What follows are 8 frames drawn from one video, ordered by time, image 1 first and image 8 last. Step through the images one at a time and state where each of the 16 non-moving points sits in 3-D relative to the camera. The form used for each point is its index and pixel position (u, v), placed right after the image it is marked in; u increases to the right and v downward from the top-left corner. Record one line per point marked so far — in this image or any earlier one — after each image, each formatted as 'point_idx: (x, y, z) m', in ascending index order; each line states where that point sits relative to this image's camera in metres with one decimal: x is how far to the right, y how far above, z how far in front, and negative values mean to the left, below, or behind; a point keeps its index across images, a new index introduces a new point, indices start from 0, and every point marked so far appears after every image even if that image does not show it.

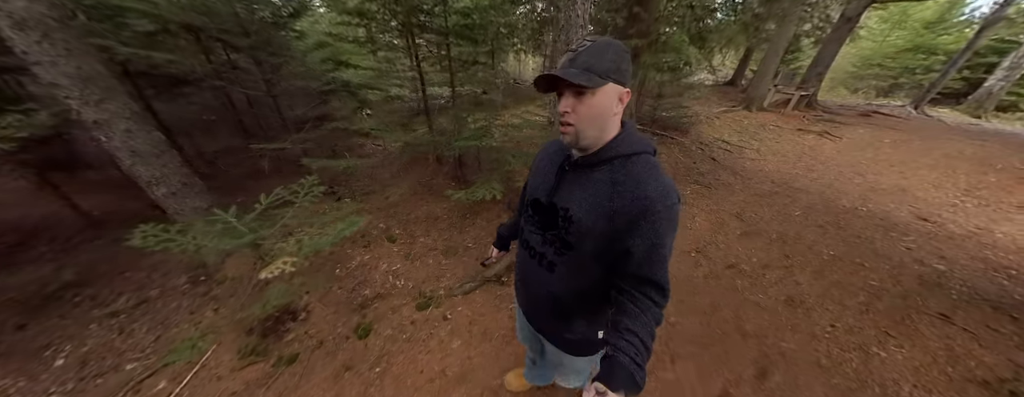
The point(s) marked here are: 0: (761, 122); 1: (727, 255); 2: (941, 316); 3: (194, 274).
0: (+9.7, +3.0, +10.1) m
1: (+3.4, -0.9, +4.1) m
2: (+5.0, -1.3, +3.0) m
3: (-5.3, -1.3, +4.3) m
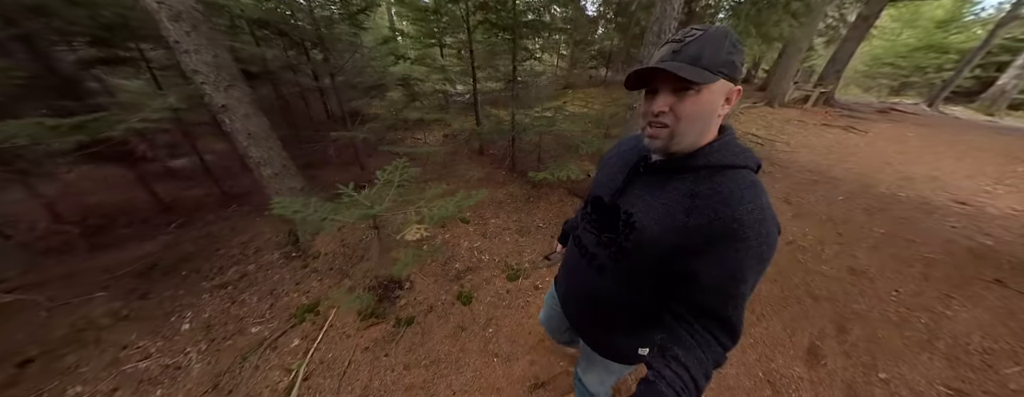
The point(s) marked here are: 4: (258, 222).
0: (+10.9, +3.3, +10.4) m
1: (+4.7, -0.6, +4.4) m
2: (+6.2, -1.0, +3.3) m
3: (-4.1, -1.0, +4.6) m
4: (-5.4, -0.5, +5.5) m
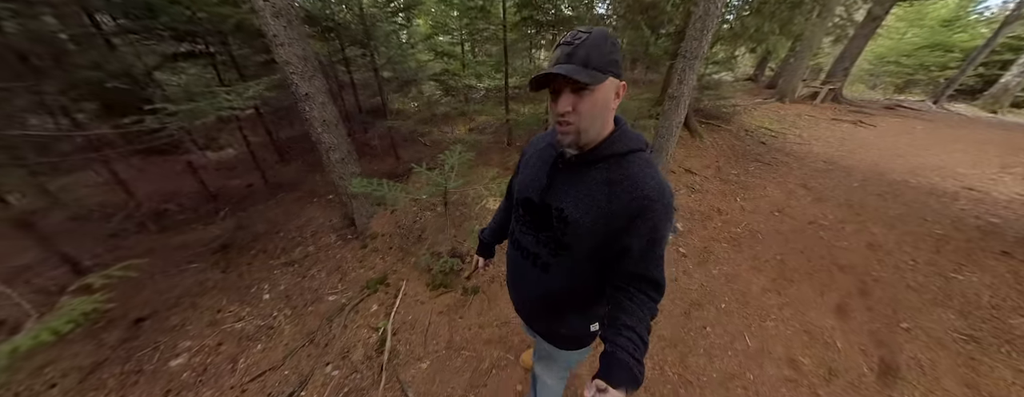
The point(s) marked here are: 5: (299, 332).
0: (+11.8, +3.6, +10.7) m
1: (+5.4, -0.3, +4.8) m
2: (+7.0, -0.8, +3.7) m
3: (-3.3, -0.6, +5.0) m
4: (-4.6, -0.2, +5.9) m
5: (-2.9, -1.8, +3.5) m
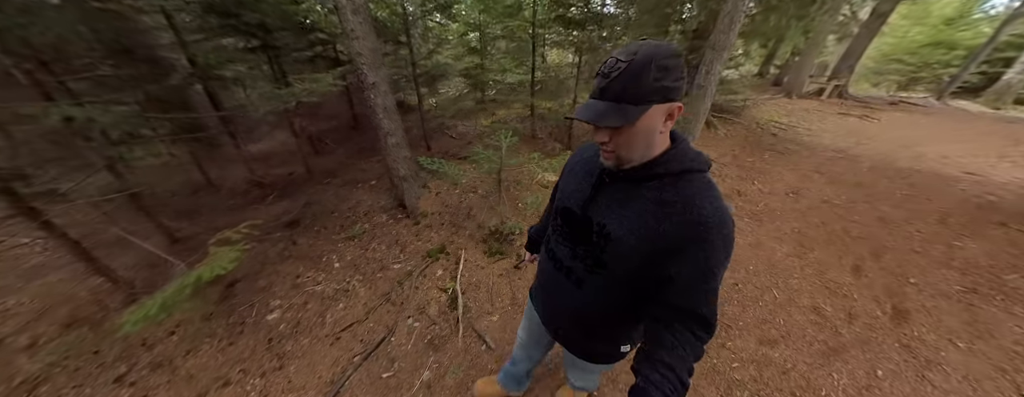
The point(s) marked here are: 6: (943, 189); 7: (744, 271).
0: (+12.5, +3.9, +11.1) m
1: (+6.2, +0.1, +5.2) m
2: (+7.8, -0.4, +4.1) m
3: (-2.5, -0.3, +5.5) m
4: (-3.8, +0.2, +6.4) m
5: (-2.1, -1.5, +4.0) m
6: (+8.6, +0.2, +5.2) m
7: (+3.3, -1.0, +3.8) m
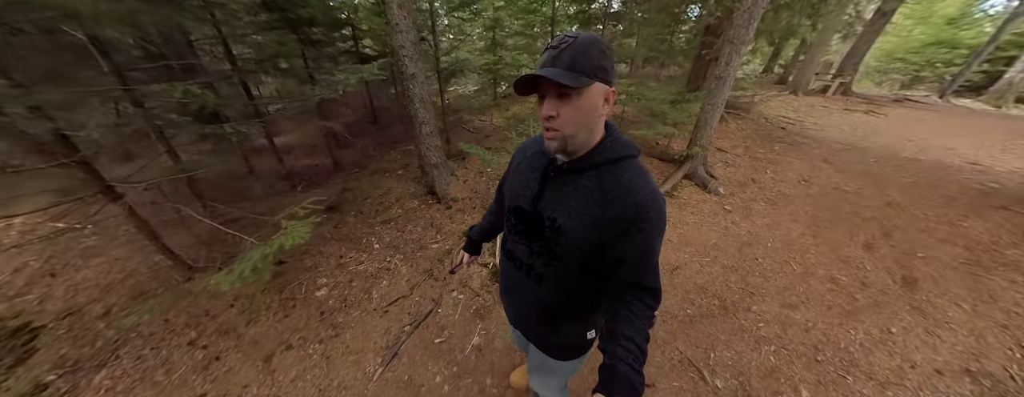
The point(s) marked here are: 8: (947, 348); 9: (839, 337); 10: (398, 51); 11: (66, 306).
0: (+13.1, +4.2, +11.4) m
1: (+6.8, +0.3, +5.5) m
2: (+8.3, -0.1, +4.4) m
3: (-2.0, 0.0, +5.7) m
4: (-3.3, +0.5, +6.7) m
5: (-1.6, -1.2, +4.3) m
6: (+9.2, +0.5, +5.5) m
7: (+3.9, -0.7, +4.0) m
8: (+4.3, -1.5, +2.6) m
9: (+3.6, -1.5, +2.8) m
10: (-2.0, +2.5, +4.5) m
11: (-6.3, -1.5, +3.8) m
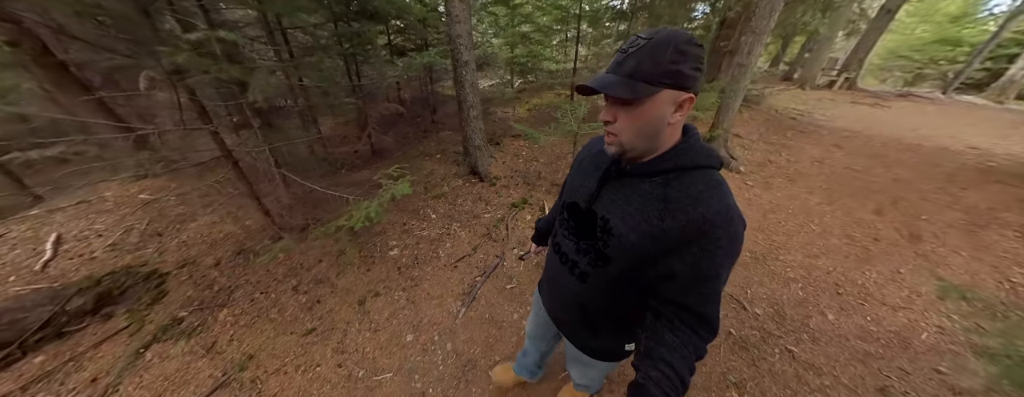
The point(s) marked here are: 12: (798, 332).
0: (+14.0, +4.7, +11.9) m
1: (+7.6, +0.8, +6.0) m
2: (+9.2, +0.3, +4.9) m
3: (-1.1, +0.5, +6.3) m
4: (-2.4, +1.0, +7.2) m
5: (-0.7, -0.7, +4.8) m
6: (+10.0, +0.9, +6.0) m
7: (+4.8, -0.3, +4.5) m
8: (+5.2, -1.0, +3.1) m
9: (+4.4, -1.0, +3.3) m
10: (-1.1, +3.0, +5.0) m
11: (-5.5, -1.0, +4.3) m
12: (+3.2, -1.5, +2.9) m
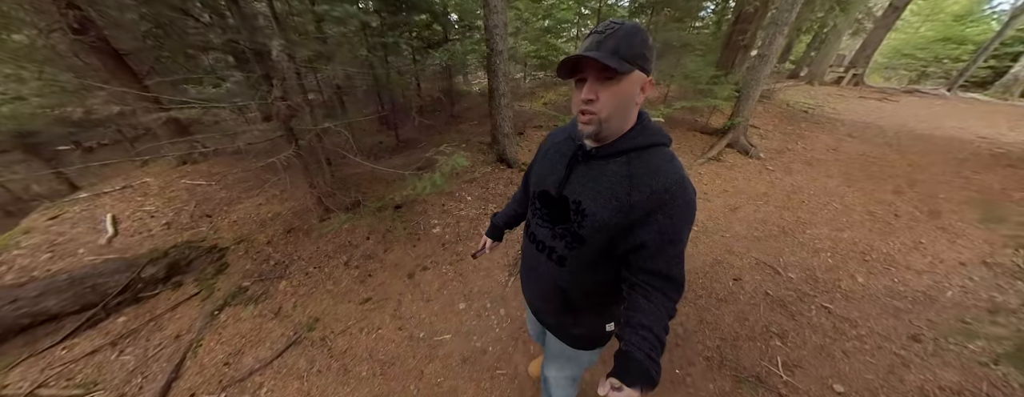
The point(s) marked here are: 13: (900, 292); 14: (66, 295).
0: (+14.7, +4.9, +12.1) m
1: (+8.3, +1.2, +6.3) m
2: (+9.8, +0.7, +5.1) m
3: (-0.4, +0.9, +6.5) m
4: (-1.8, +1.3, +7.4) m
5: (0.0, -0.3, +5.0) m
6: (+10.7, +1.3, +6.2) m
7: (+5.4, +0.1, +4.8) m
8: (+5.9, -0.7, +3.4) m
9: (+5.1, -0.6, +3.6) m
10: (-0.4, +3.4, +5.2) m
11: (-4.8, -0.6, +4.6) m
12: (+3.8, -1.1, +3.1) m
13: (+4.5, -1.1, +3.0) m
14: (-6.0, -1.3, +3.5) m
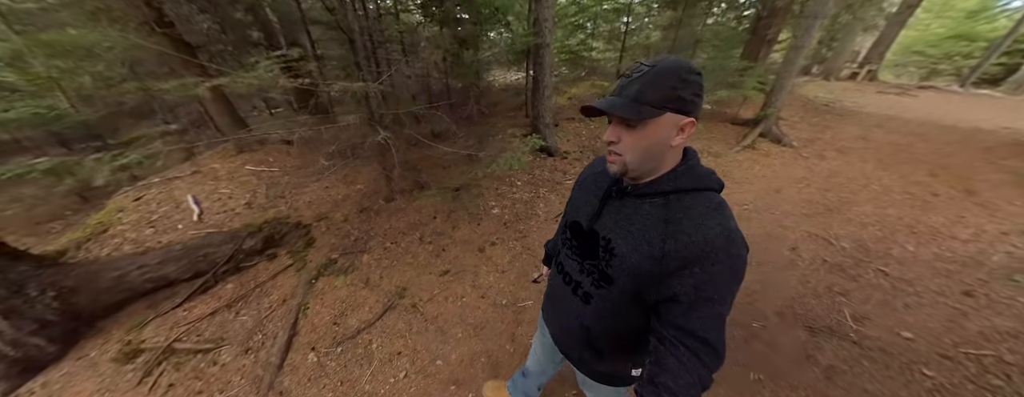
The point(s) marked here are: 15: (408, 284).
0: (+15.8, +5.3, +12.4) m
1: (+9.4, +1.5, +6.5) m
2: (+10.9, +1.0, +5.4) m
3: (+0.6, +1.2, +6.8) m
4: (-0.7, +1.7, +7.7) m
5: (+1.0, 0.0, +5.3) m
6: (+11.8, +1.6, +6.5) m
7: (+6.5, +0.4, +5.1) m
8: (+6.9, -0.3, +3.6) m
9: (+6.1, -0.3, +3.9) m
10: (+0.7, +3.7, +5.5) m
11: (-3.7, -0.3, +4.9) m
12: (+4.9, -0.8, +3.4) m
13: (+5.5, -0.8, +3.3) m
14: (-4.9, -1.0, +3.9) m
15: (-1.6, -1.3, +4.0) m
